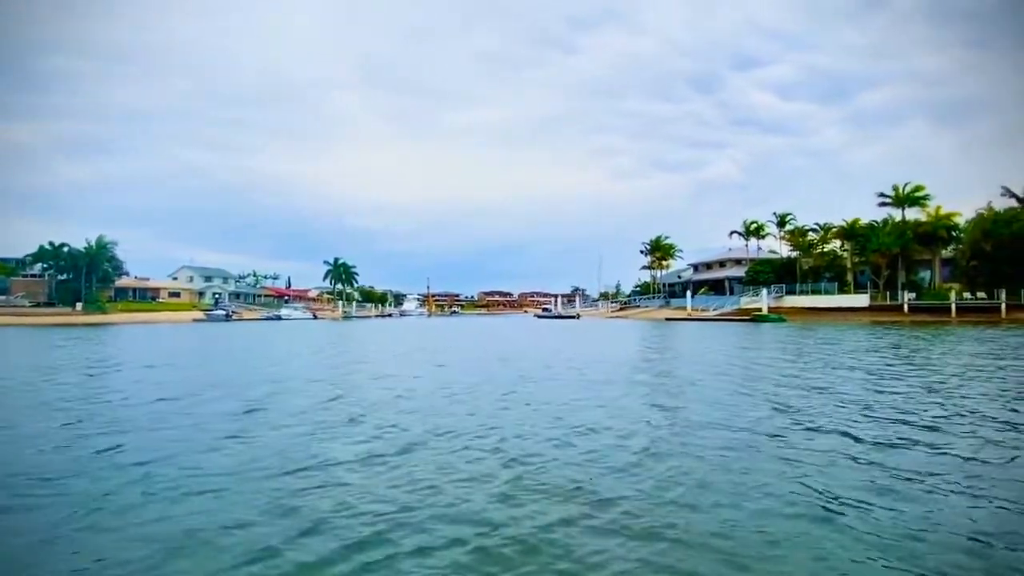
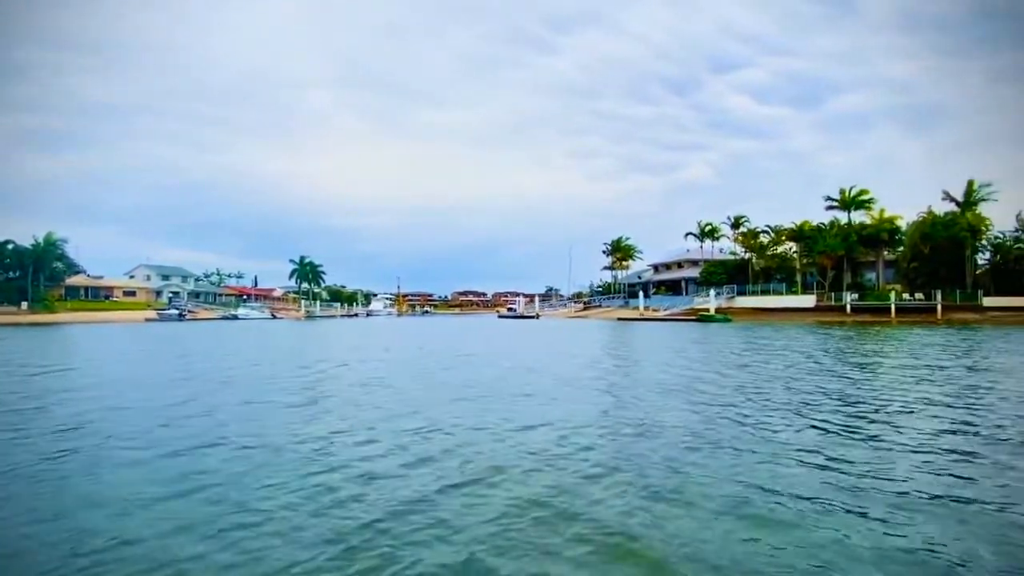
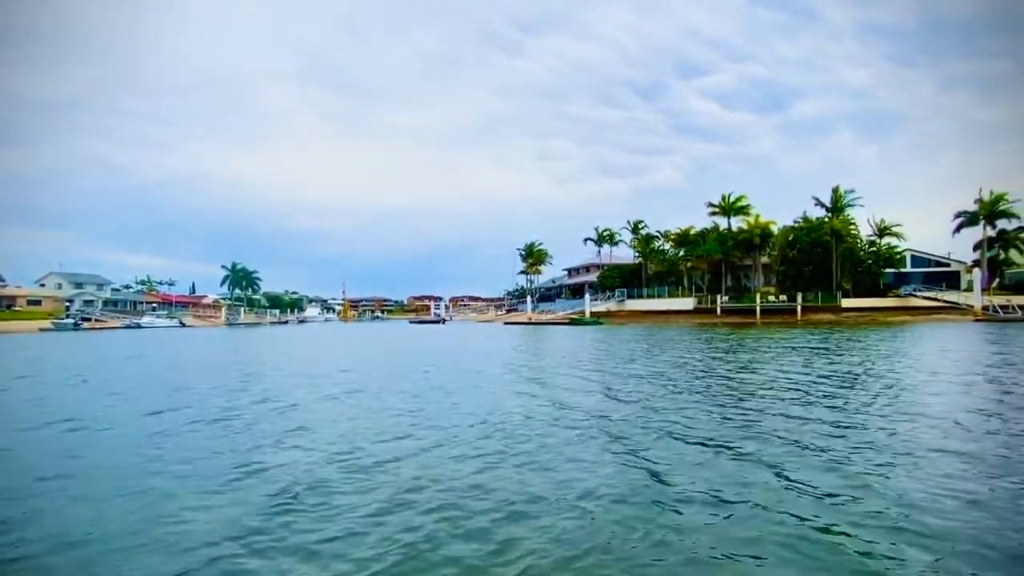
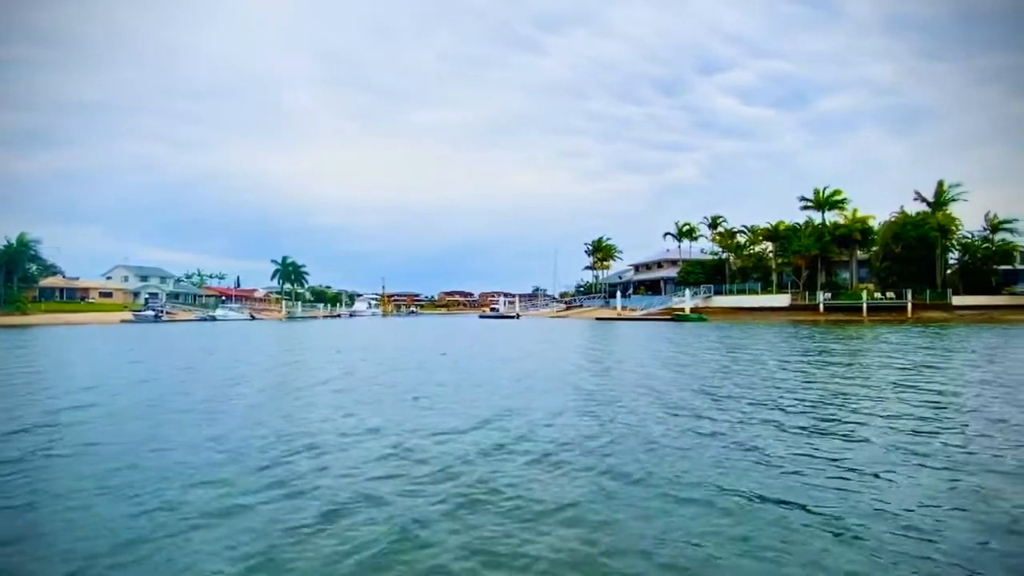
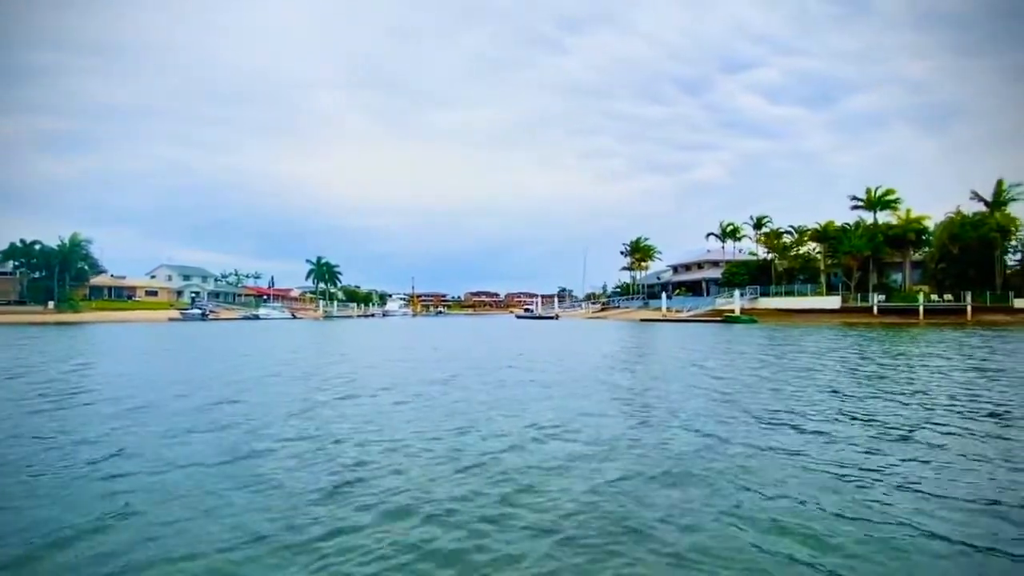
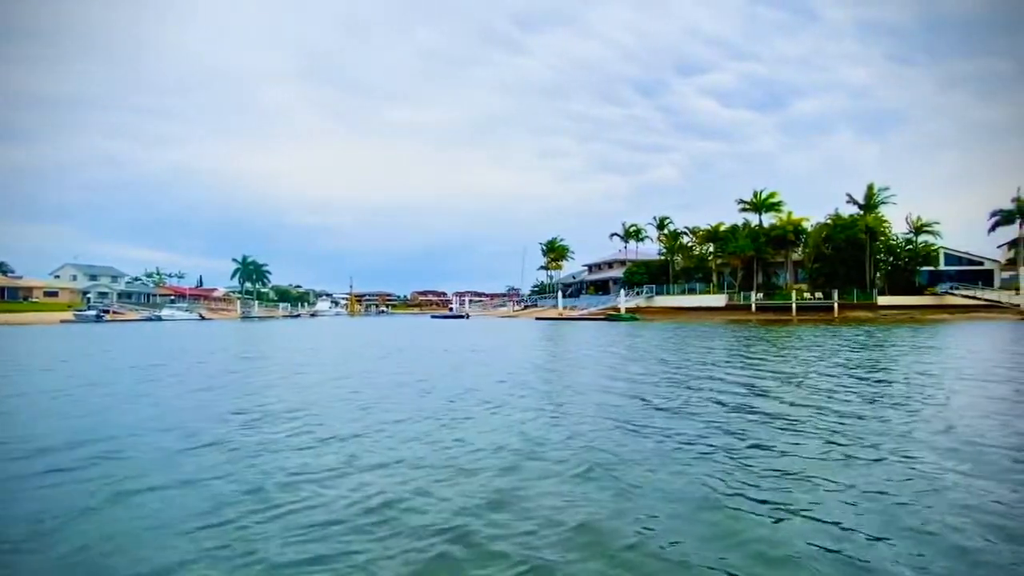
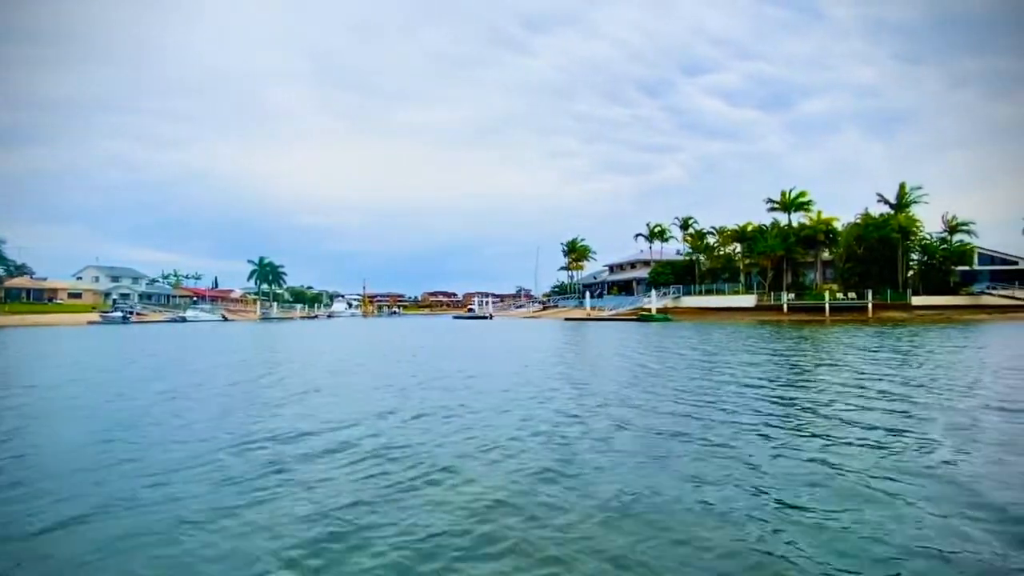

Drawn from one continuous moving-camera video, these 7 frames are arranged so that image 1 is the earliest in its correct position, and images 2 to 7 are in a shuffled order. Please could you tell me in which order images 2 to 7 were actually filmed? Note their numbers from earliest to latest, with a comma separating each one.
5, 2, 4, 7, 6, 3
